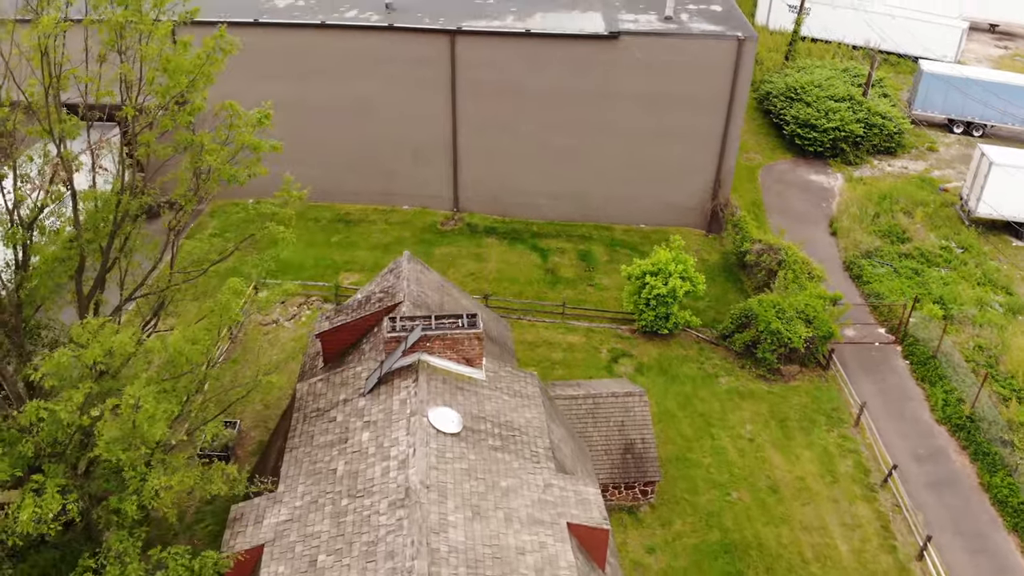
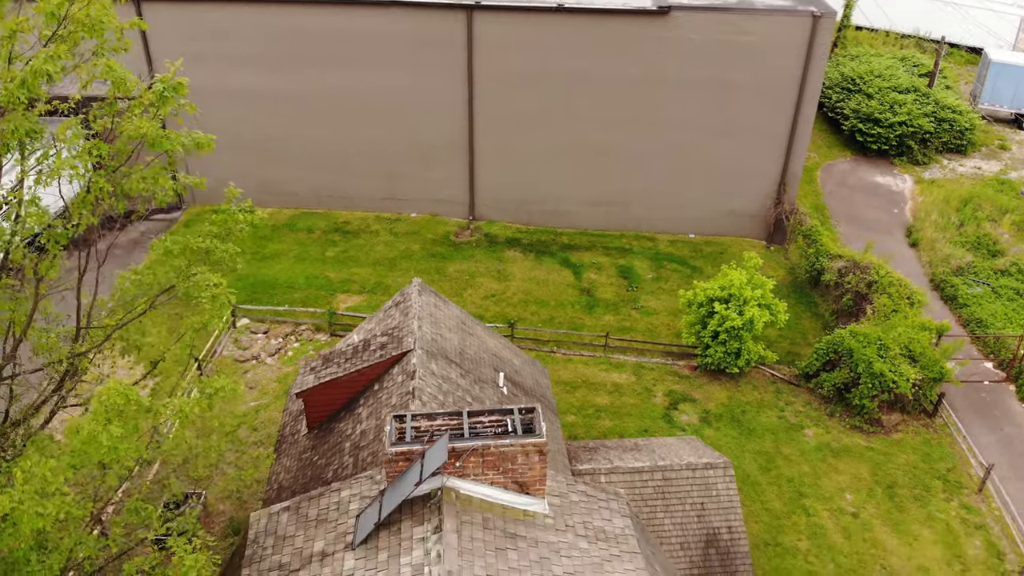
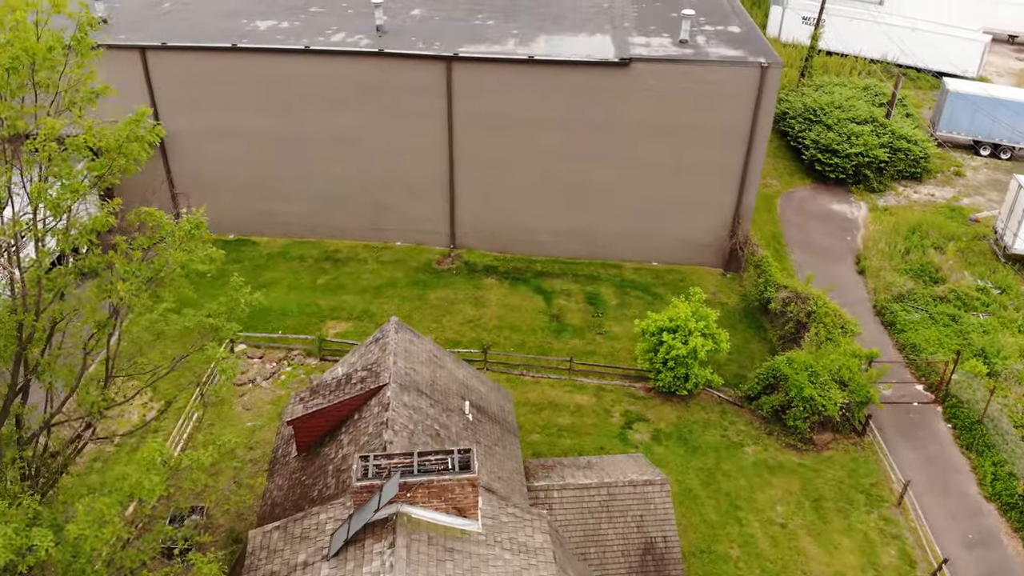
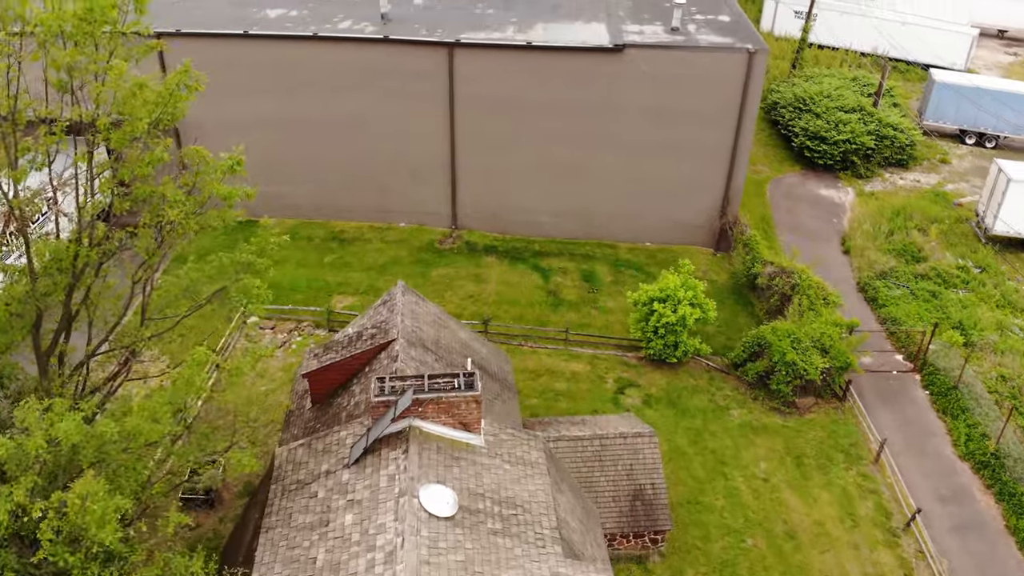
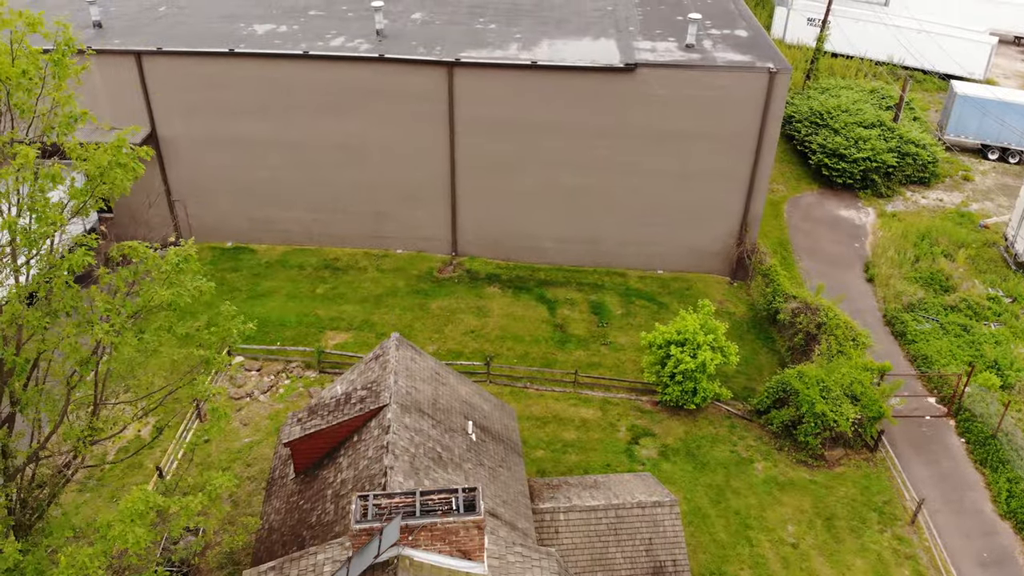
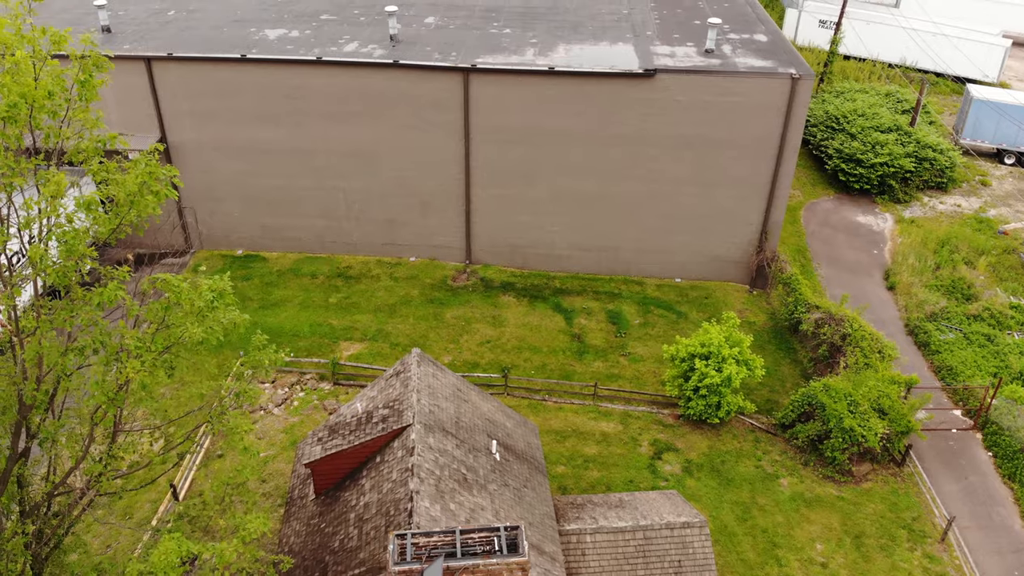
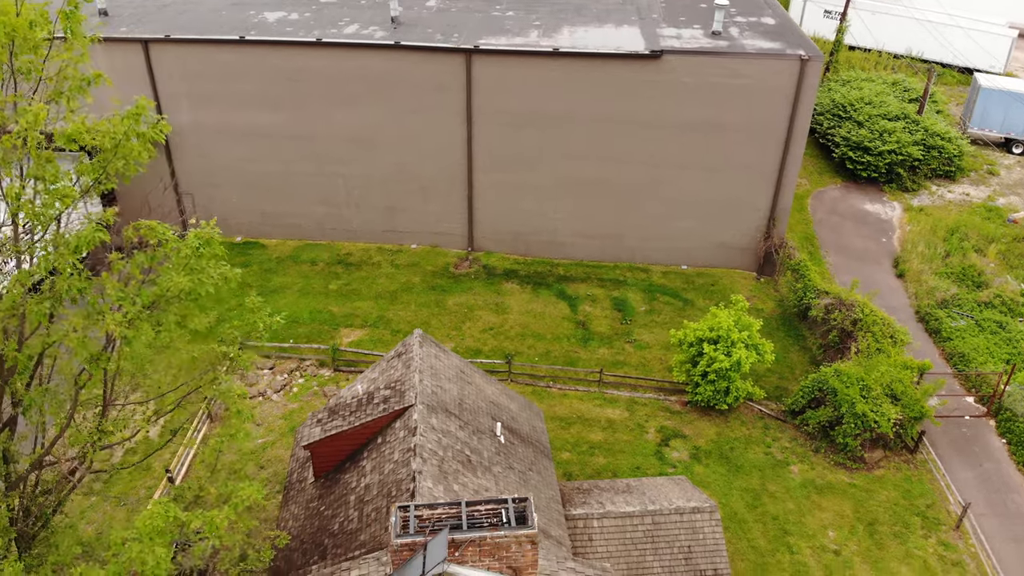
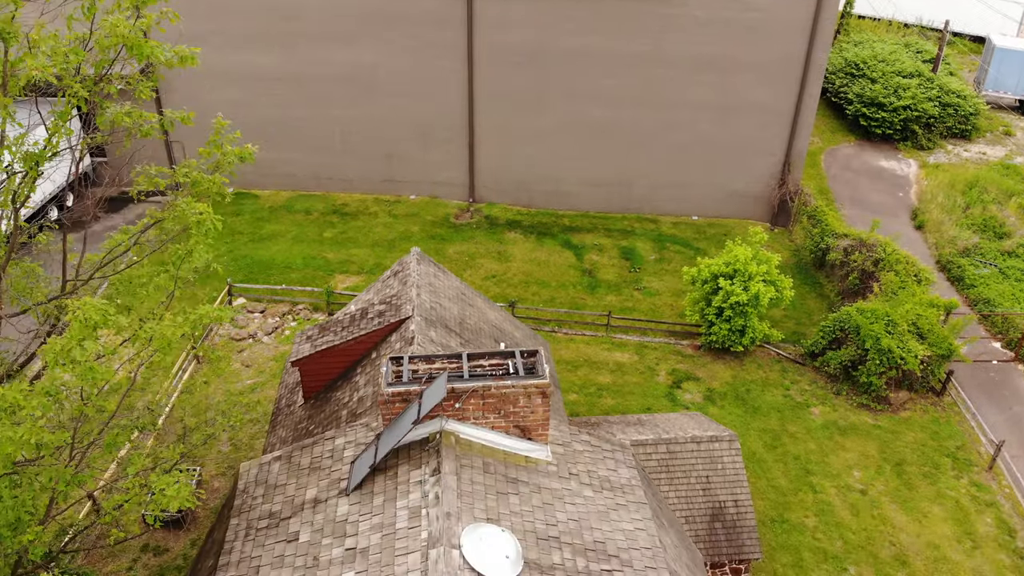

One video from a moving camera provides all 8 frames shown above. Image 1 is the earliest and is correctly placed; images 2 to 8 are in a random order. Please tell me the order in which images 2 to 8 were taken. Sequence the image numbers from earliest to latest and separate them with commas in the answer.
4, 3, 5, 6, 7, 2, 8
